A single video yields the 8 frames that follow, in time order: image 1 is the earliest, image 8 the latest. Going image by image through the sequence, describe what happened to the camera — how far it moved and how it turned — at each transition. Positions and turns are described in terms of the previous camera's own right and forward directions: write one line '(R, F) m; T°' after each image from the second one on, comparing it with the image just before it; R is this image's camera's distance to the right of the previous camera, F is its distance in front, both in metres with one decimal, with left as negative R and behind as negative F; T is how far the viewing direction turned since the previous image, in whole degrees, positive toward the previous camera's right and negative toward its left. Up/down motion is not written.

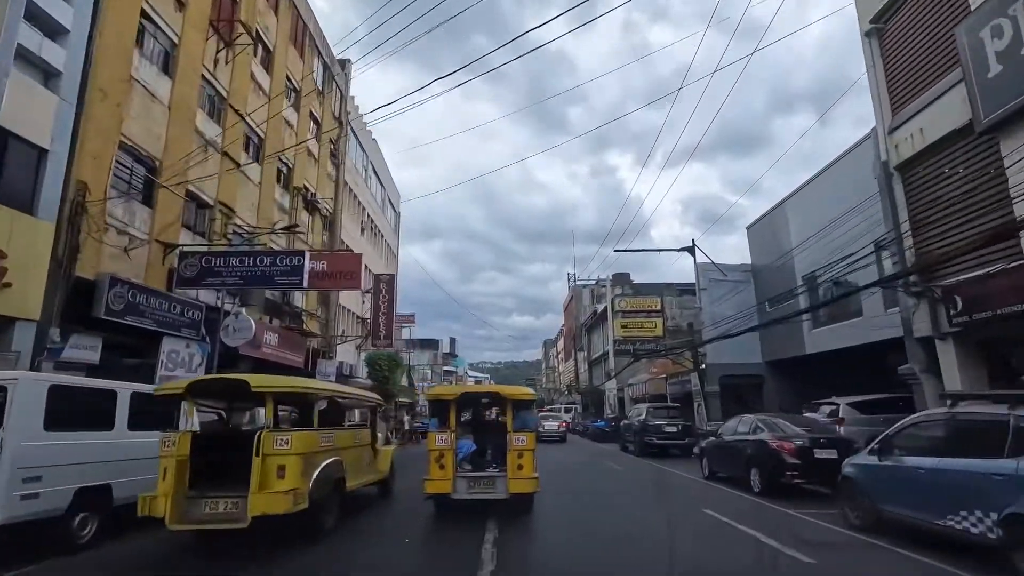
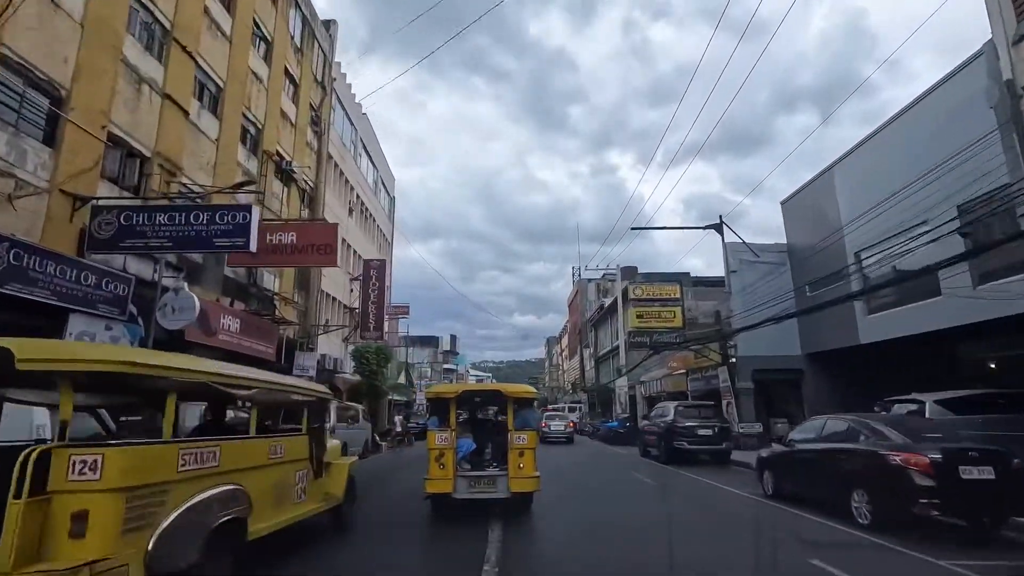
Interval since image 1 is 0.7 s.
(-0.1, +3.4) m; 0°
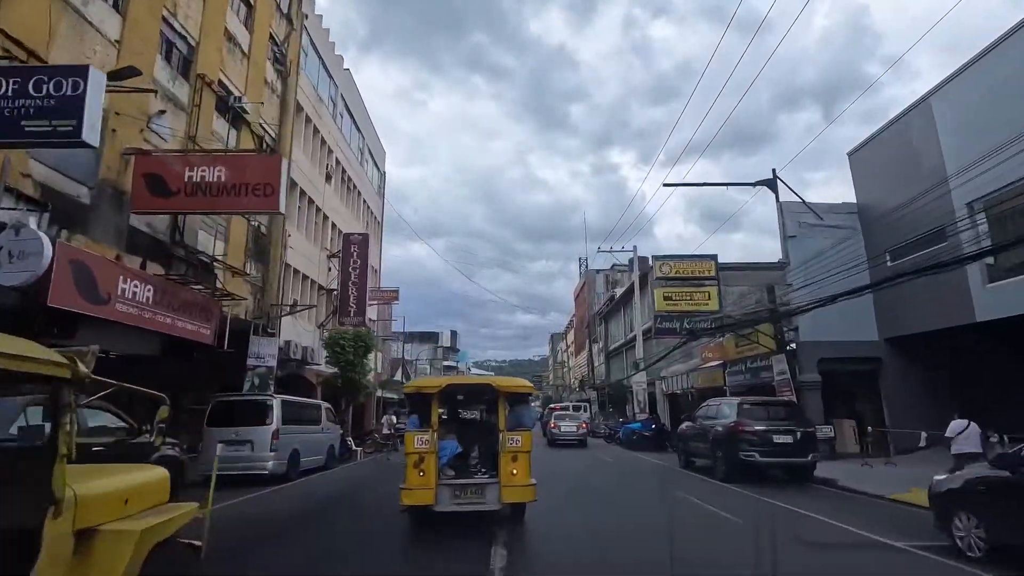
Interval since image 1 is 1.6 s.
(-0.1, +4.8) m; 0°
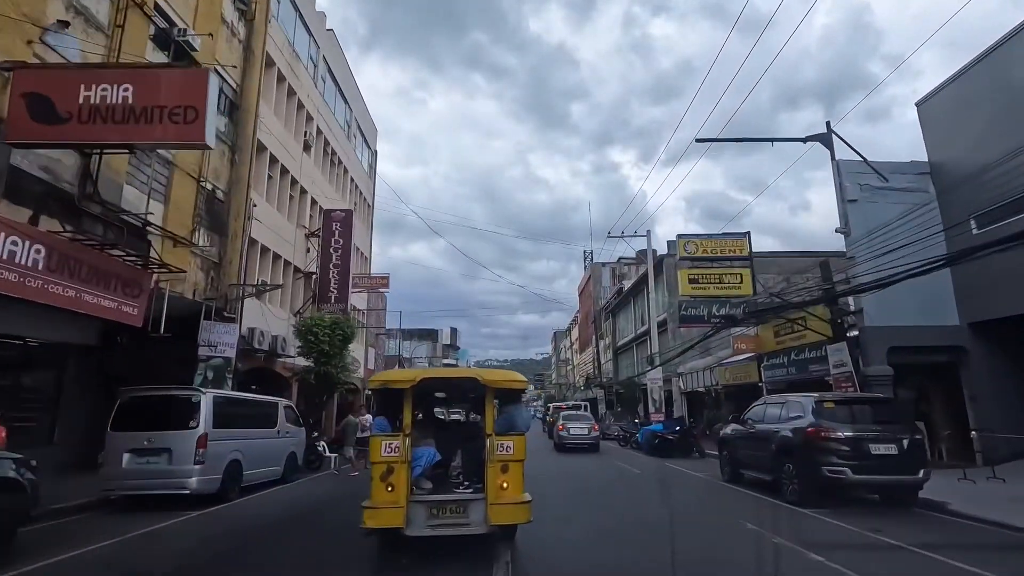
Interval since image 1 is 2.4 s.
(-0.1, +3.4) m; 0°
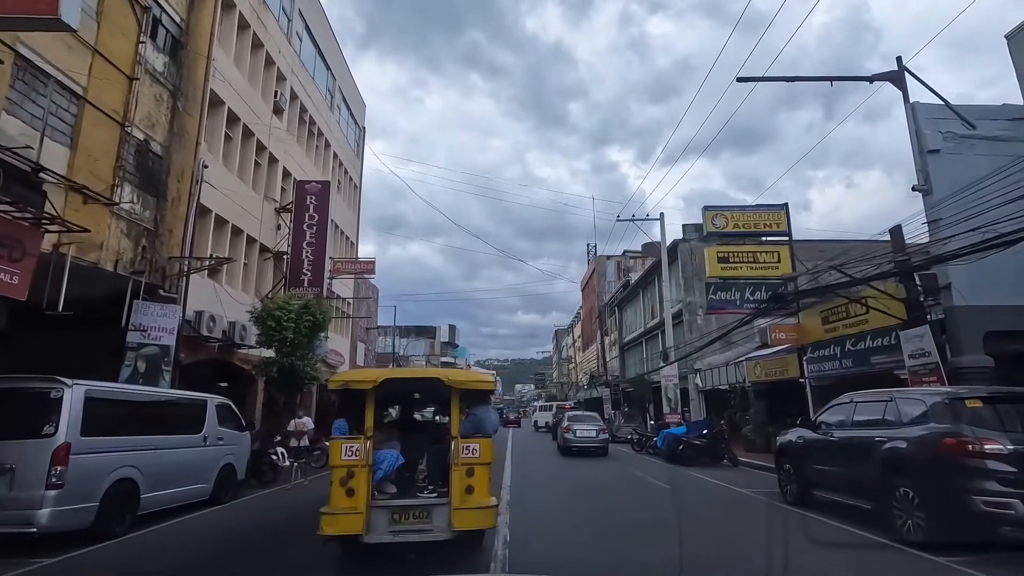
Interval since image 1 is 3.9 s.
(0.0, +3.2) m; 0°
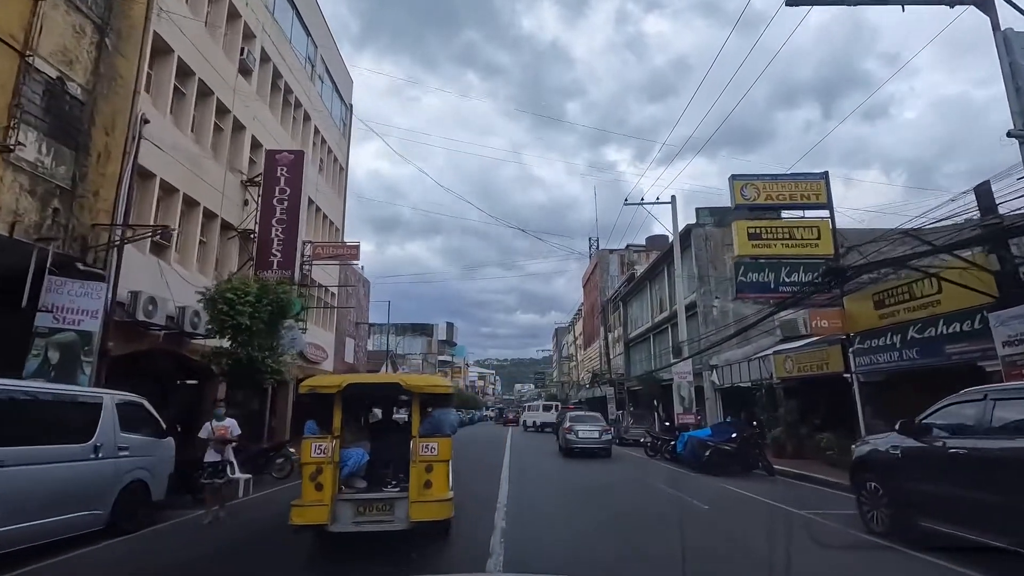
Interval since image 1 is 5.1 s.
(0.0, +2.6) m; 0°
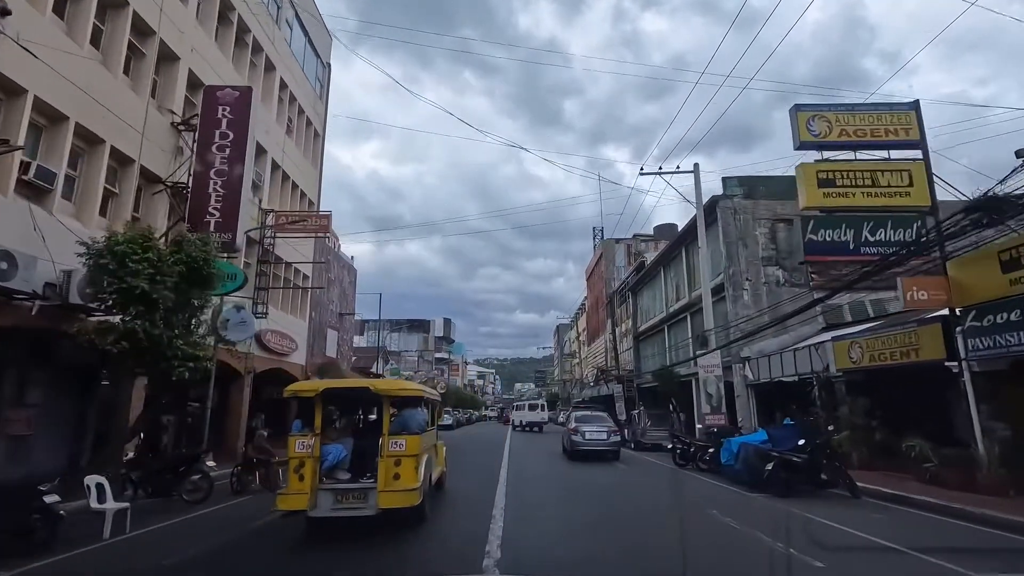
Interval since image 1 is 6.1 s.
(0.0, +3.9) m; 0°
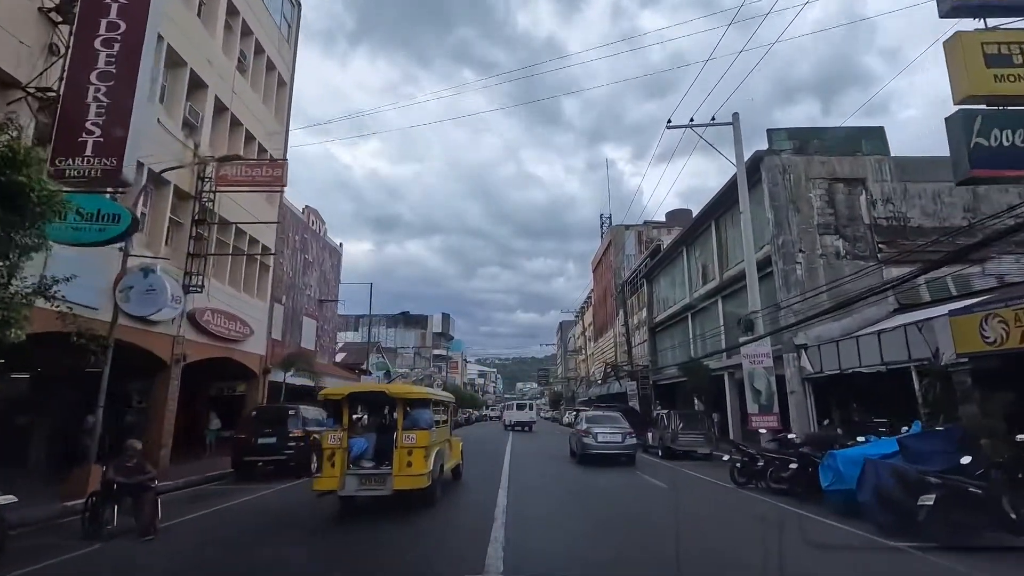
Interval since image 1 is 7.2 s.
(-0.1, +4.5) m; 0°
